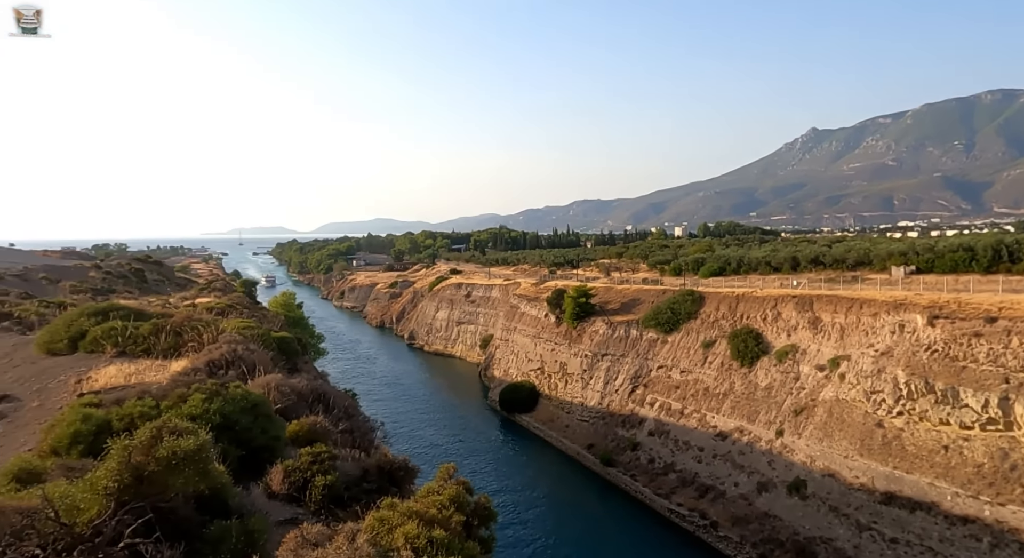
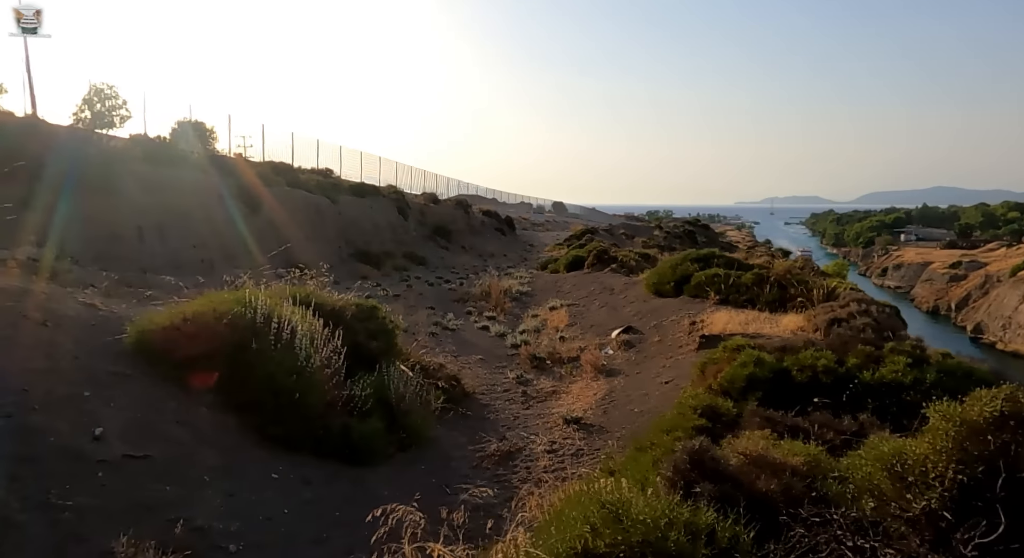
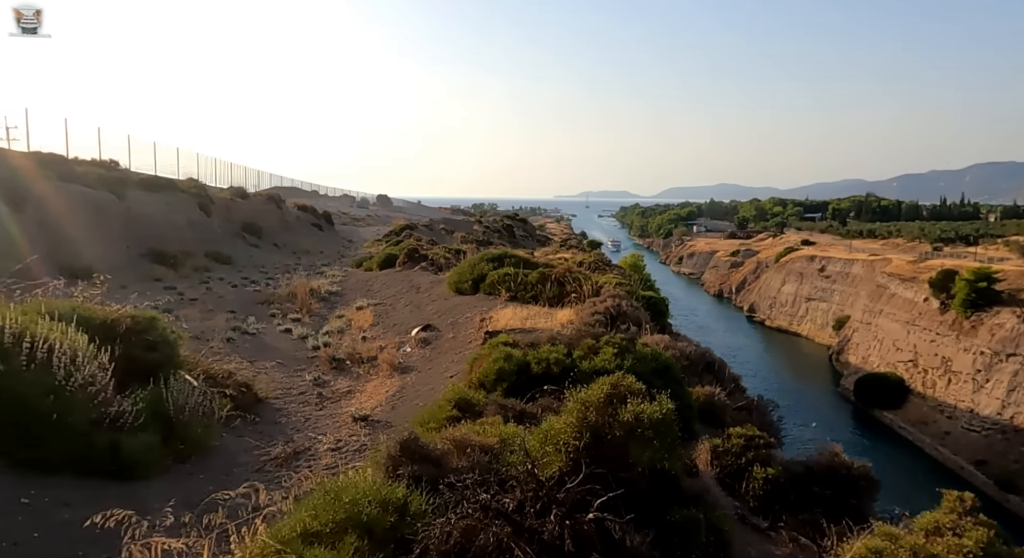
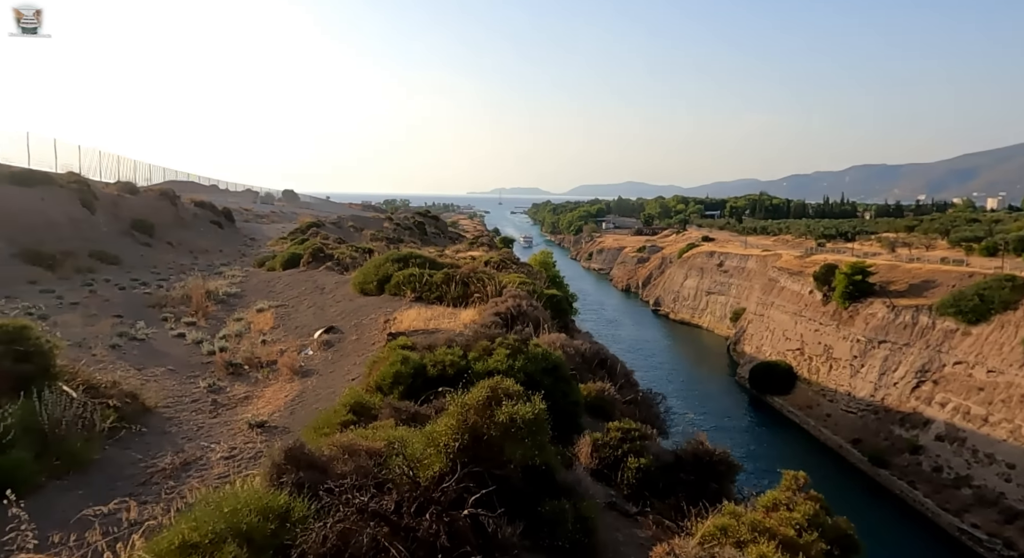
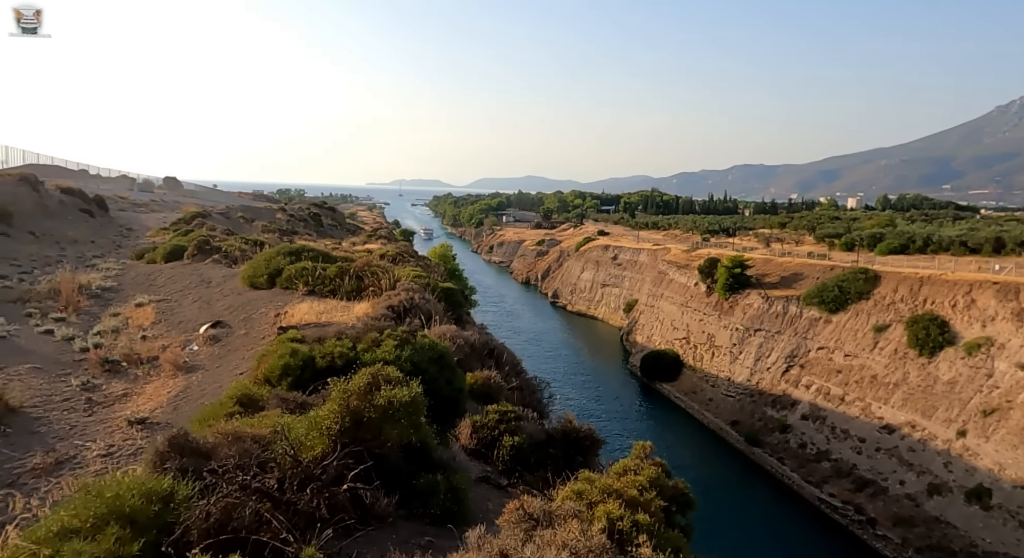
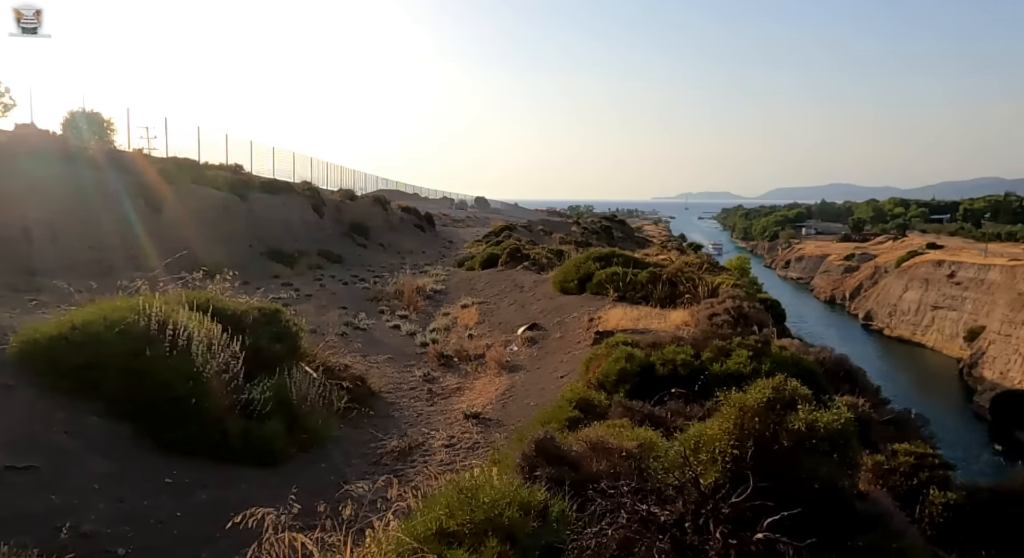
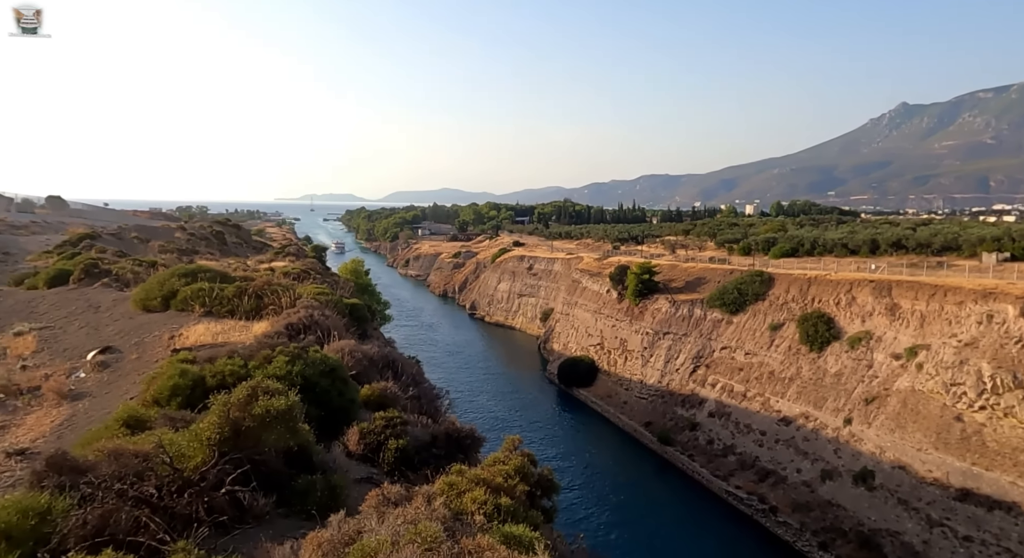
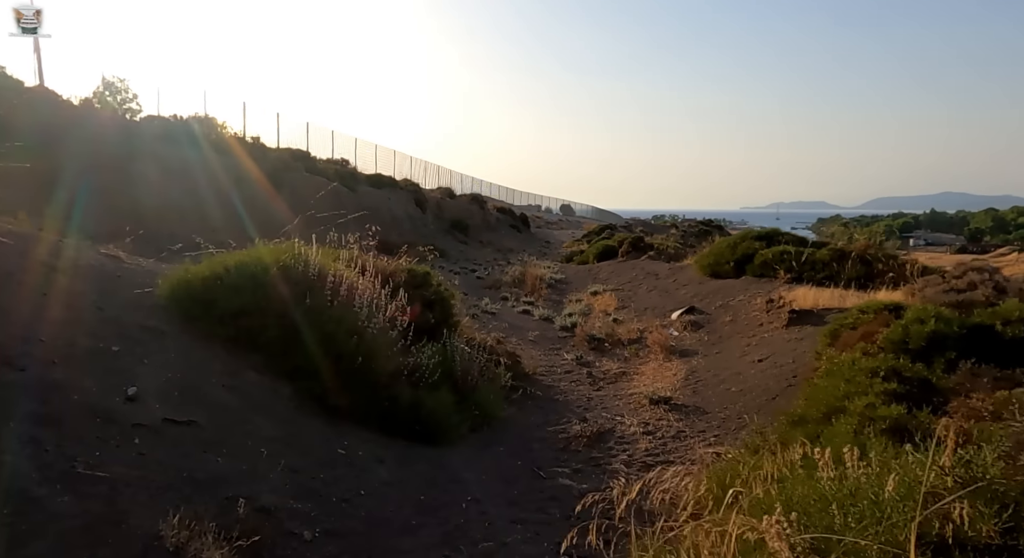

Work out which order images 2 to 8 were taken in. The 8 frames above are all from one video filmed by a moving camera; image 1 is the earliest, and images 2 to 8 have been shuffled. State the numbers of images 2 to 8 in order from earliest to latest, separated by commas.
7, 5, 4, 3, 6, 2, 8
